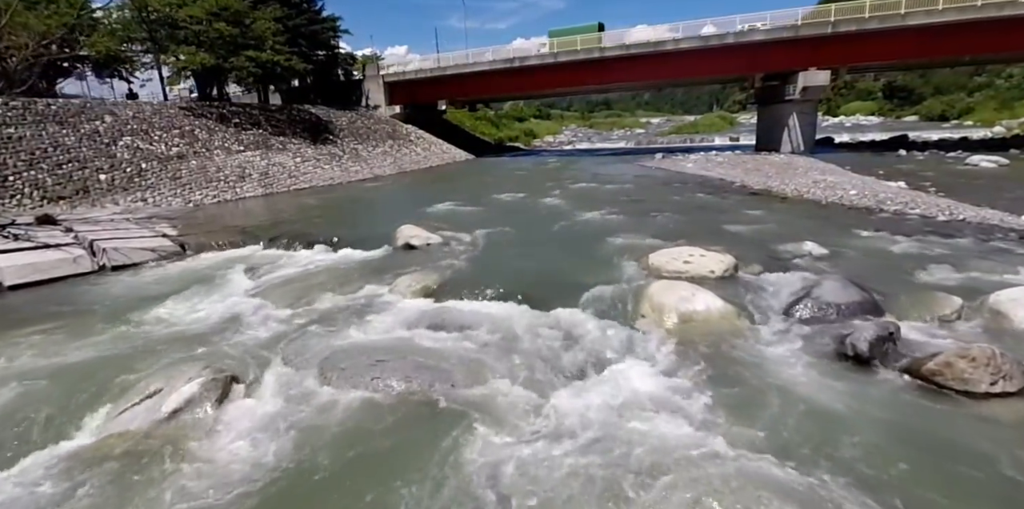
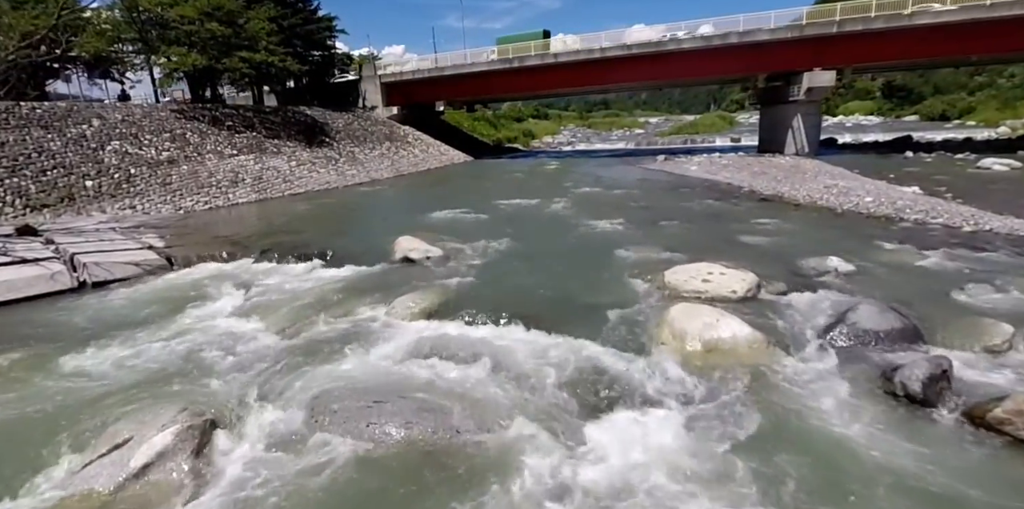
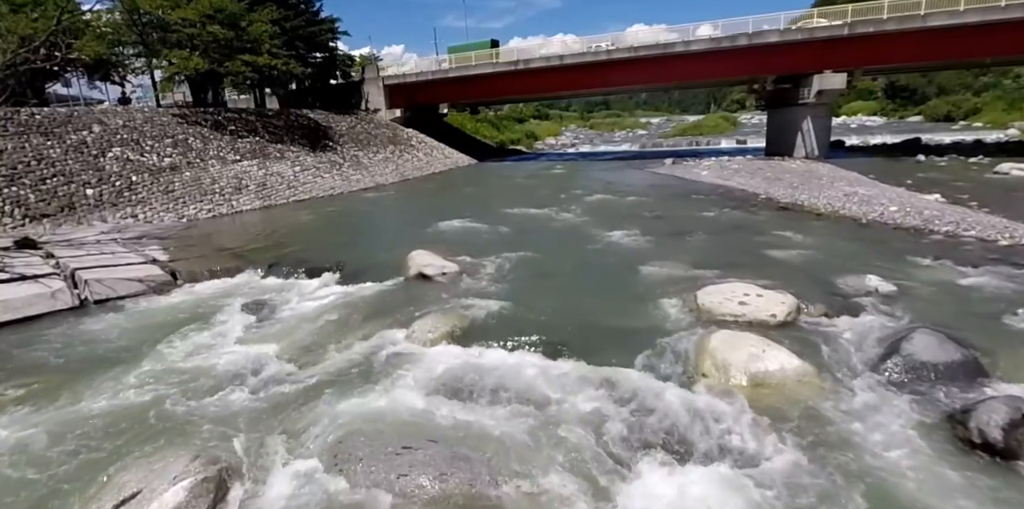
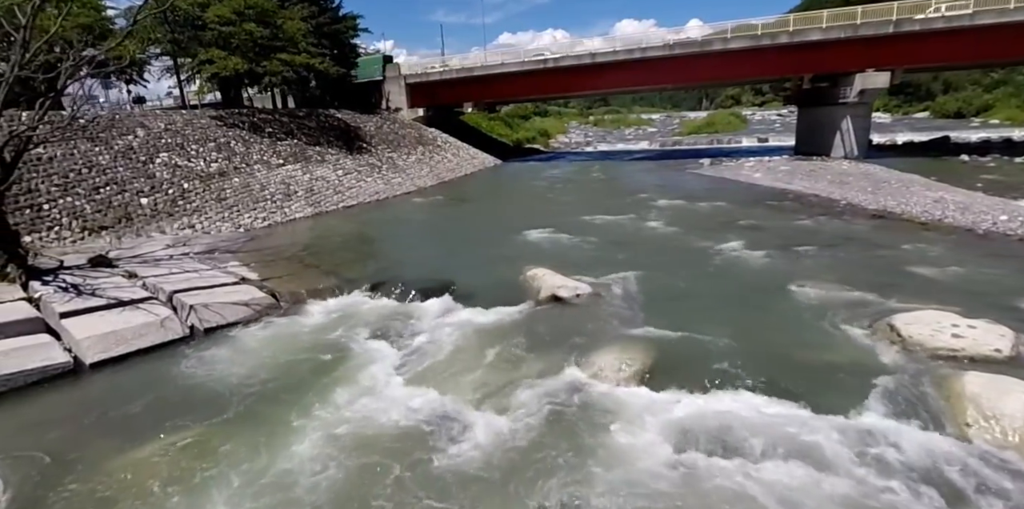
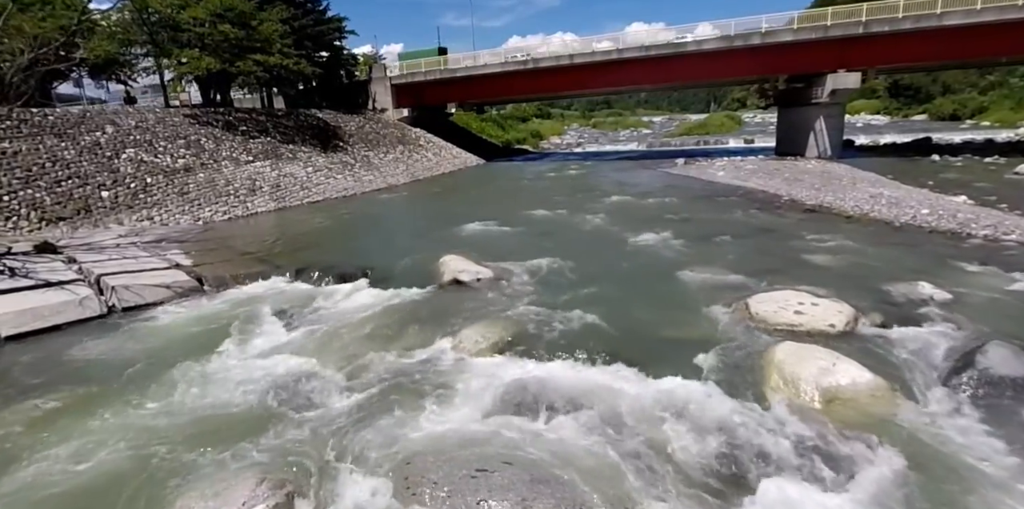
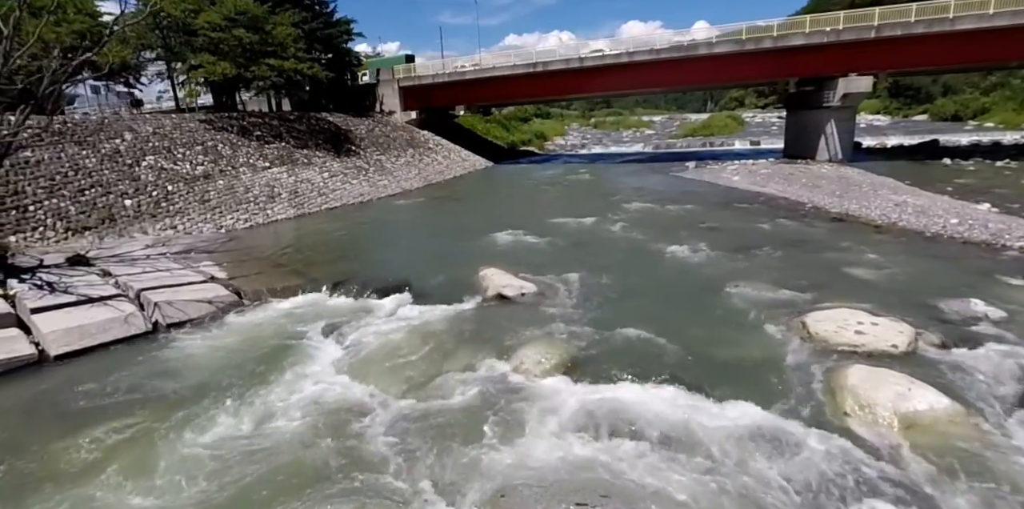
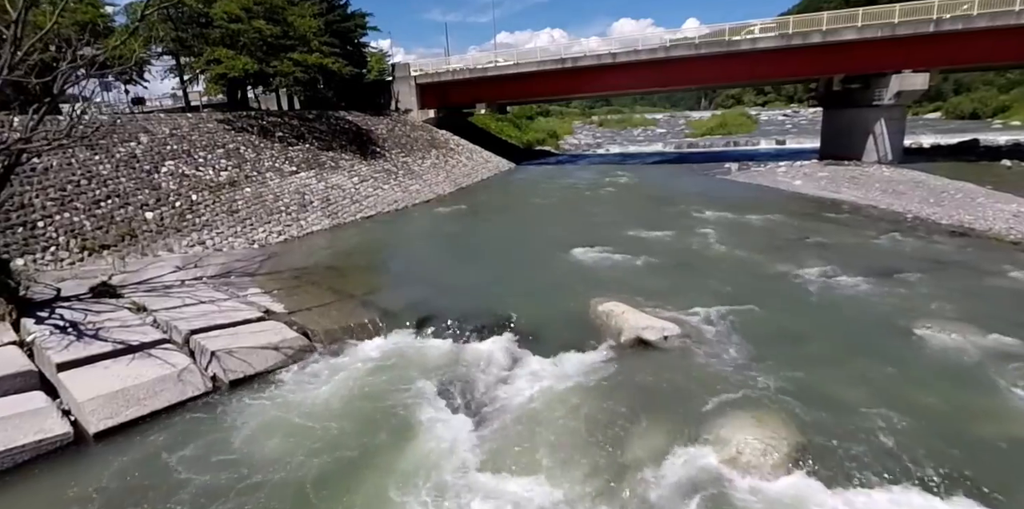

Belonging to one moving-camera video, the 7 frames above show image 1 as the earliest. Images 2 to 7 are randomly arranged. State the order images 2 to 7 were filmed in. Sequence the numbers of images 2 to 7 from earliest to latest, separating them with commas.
2, 3, 5, 6, 4, 7
